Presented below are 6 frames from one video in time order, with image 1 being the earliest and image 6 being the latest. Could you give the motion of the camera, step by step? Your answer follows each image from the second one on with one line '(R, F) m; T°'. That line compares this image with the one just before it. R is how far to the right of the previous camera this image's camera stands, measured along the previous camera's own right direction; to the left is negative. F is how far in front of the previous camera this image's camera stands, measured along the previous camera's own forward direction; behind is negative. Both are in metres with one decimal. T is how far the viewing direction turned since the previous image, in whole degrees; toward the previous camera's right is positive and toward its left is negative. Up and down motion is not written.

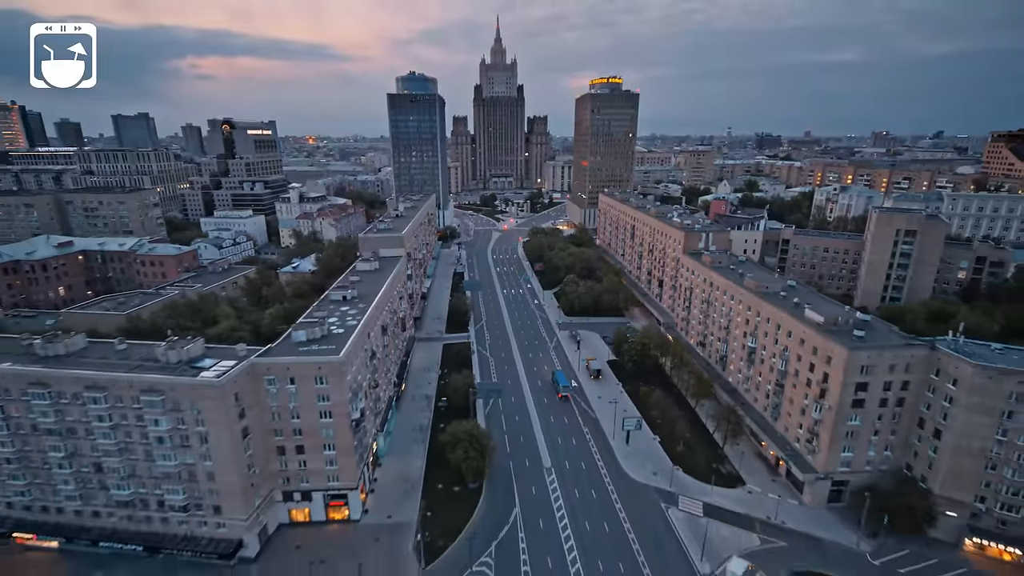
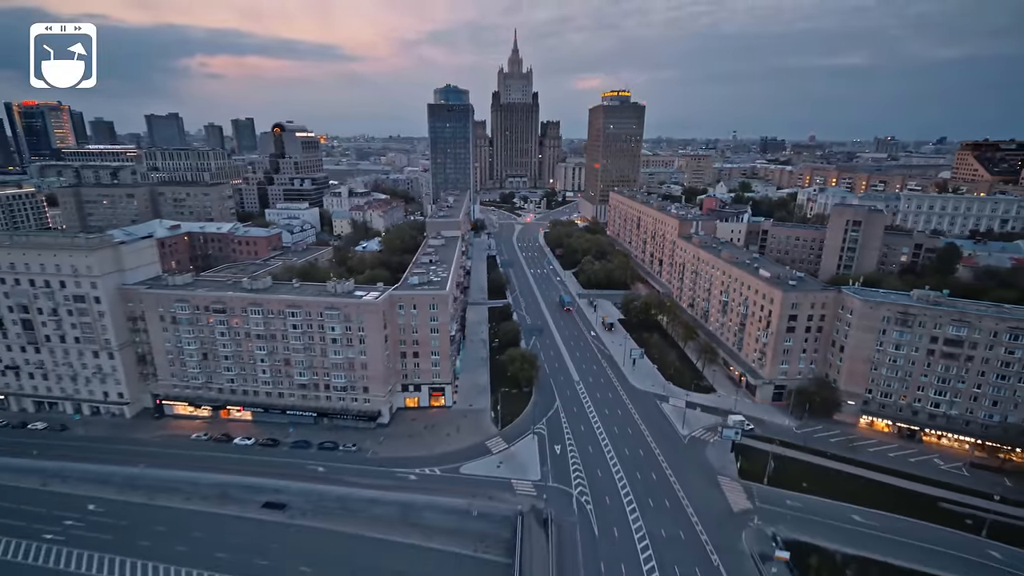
(-5.1, -20.1) m; 0°
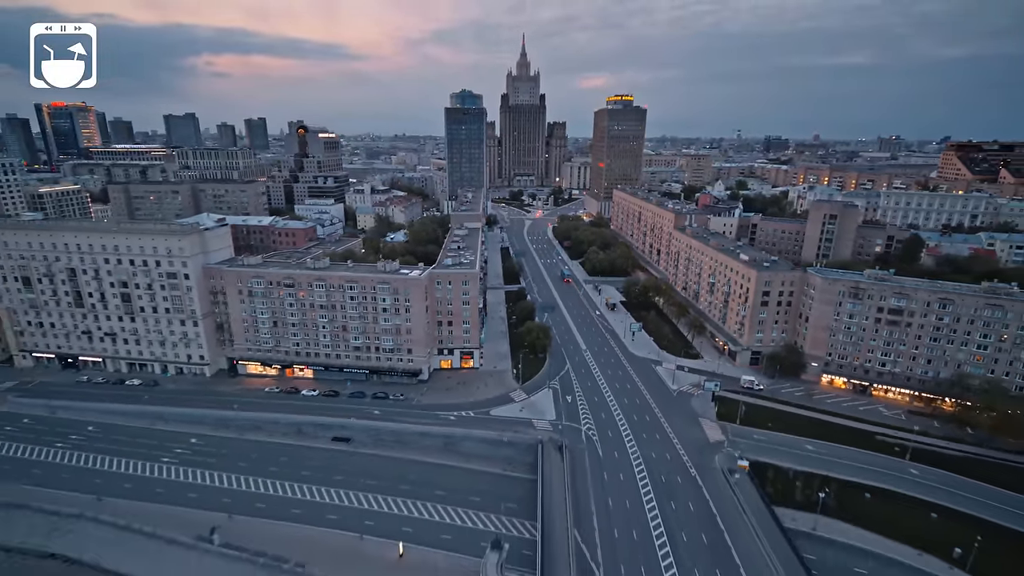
(-2.1, -11.9) m; 0°
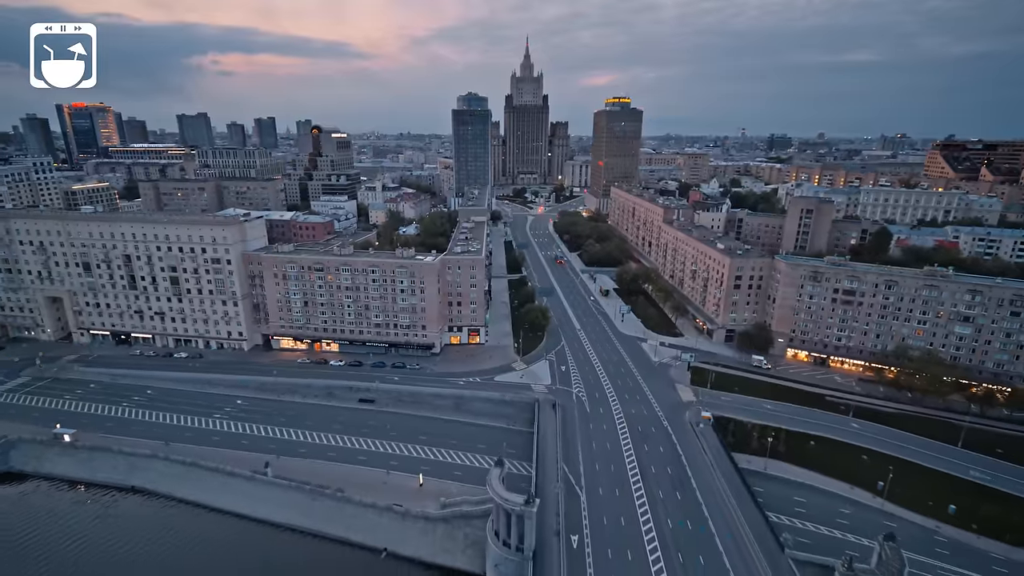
(+0.4, -9.8) m; 0°
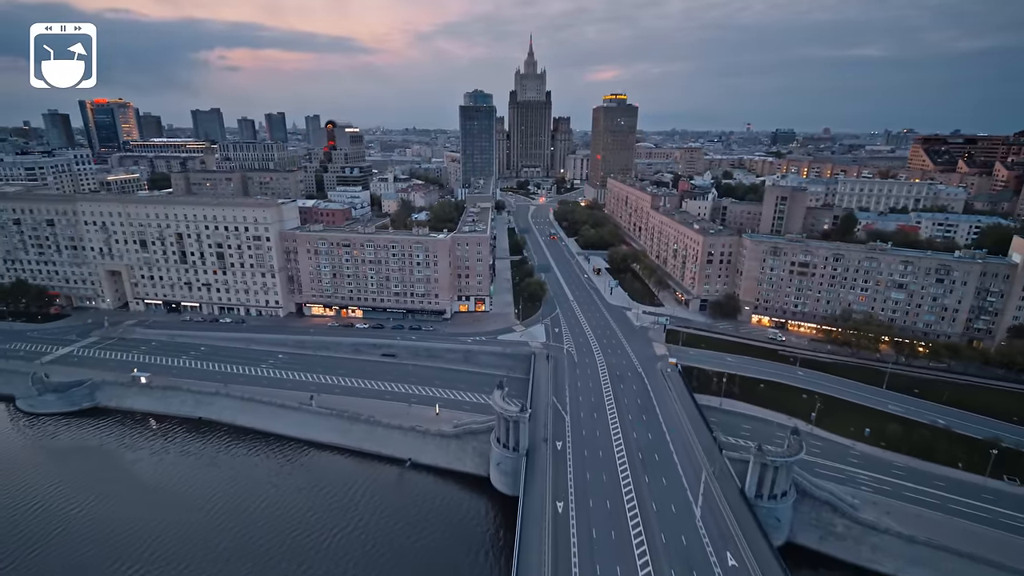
(+0.7, -12.3) m; -1°
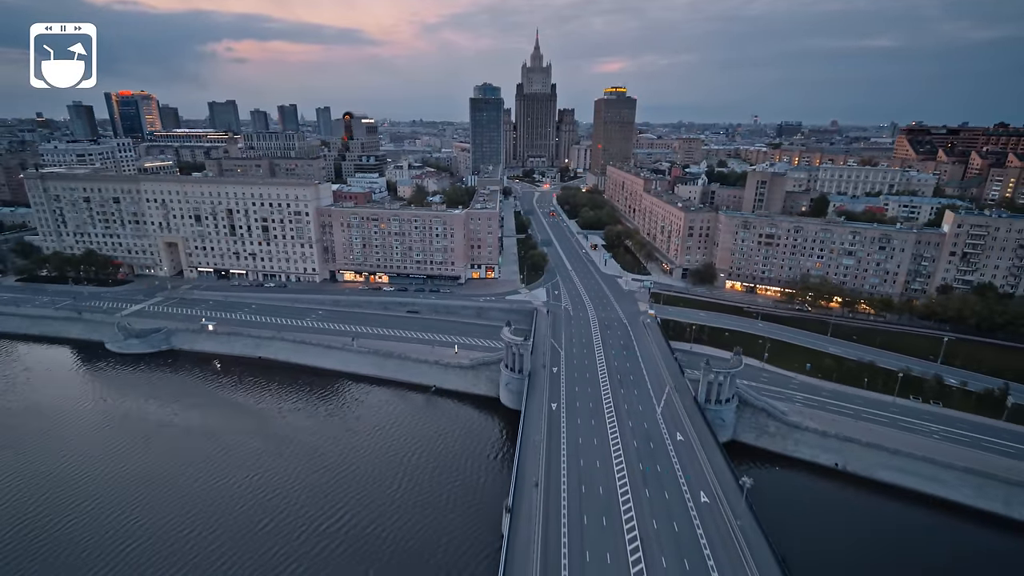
(0.0, -14.4) m; -1°
